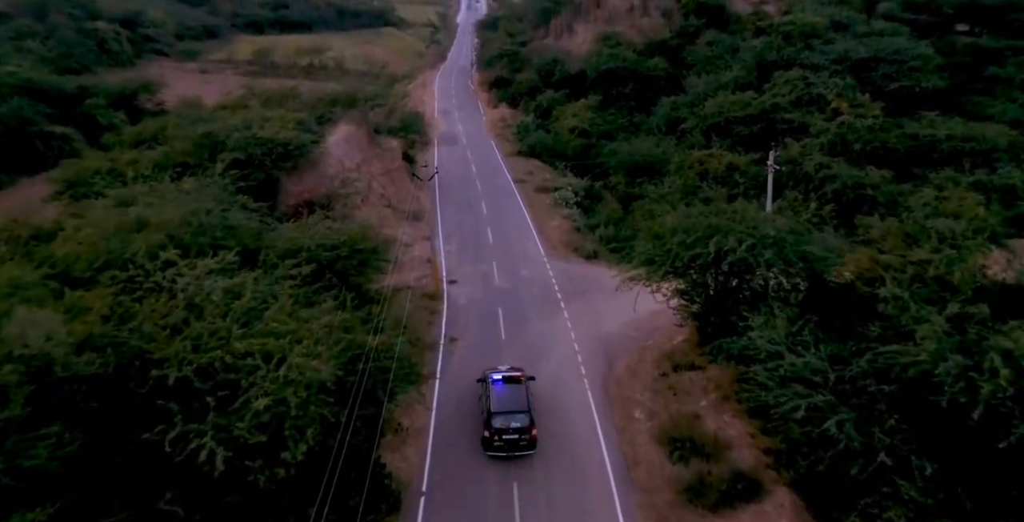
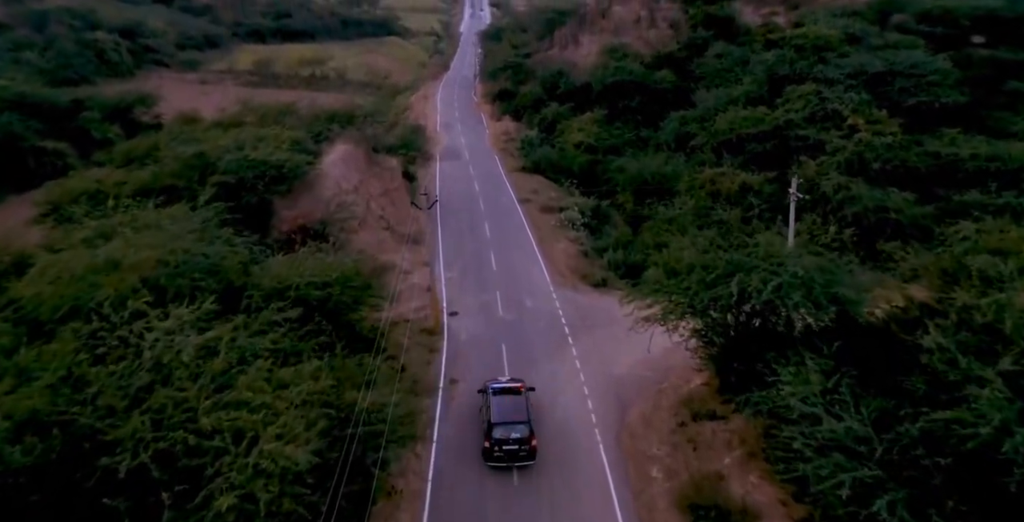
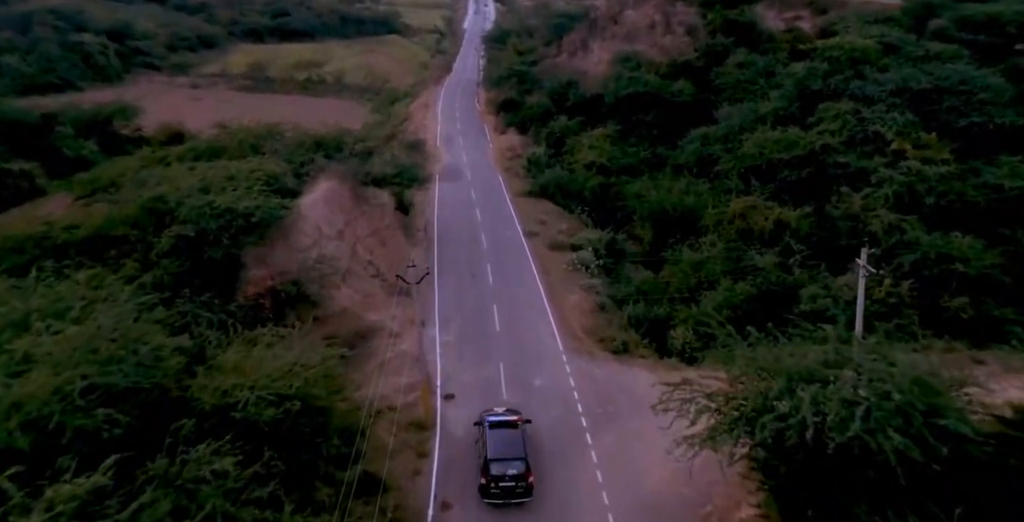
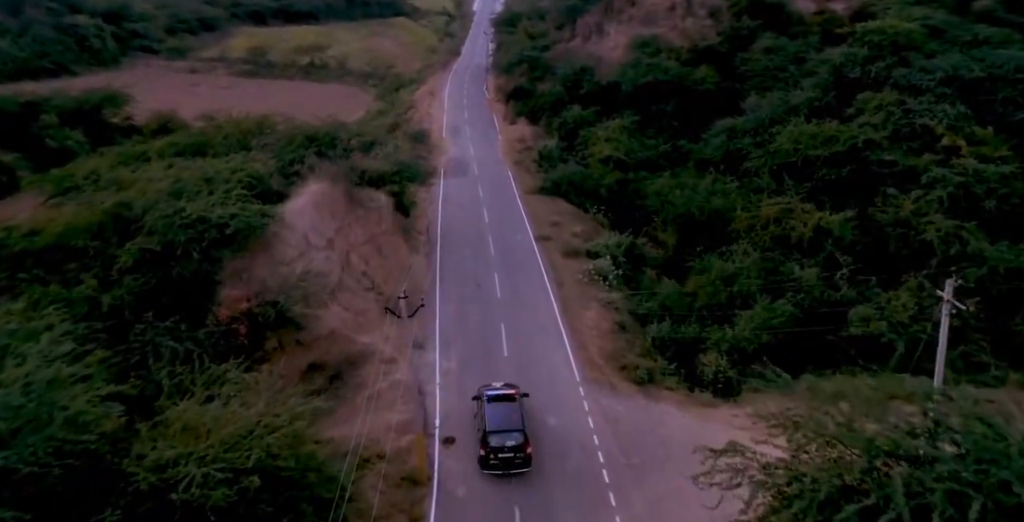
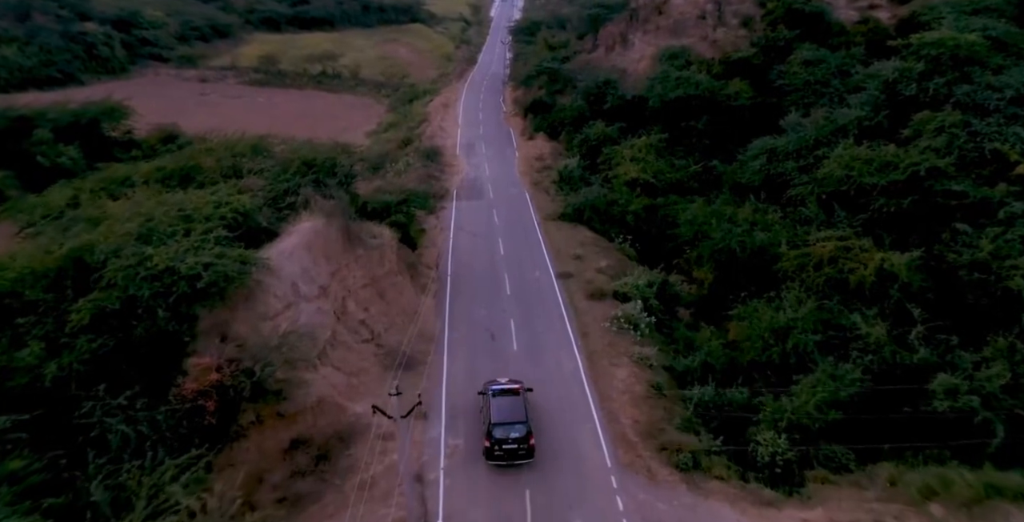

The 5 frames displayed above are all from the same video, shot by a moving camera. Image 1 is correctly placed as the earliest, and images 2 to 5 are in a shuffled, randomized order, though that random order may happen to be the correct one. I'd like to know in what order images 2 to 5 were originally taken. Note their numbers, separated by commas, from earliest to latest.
2, 3, 4, 5
